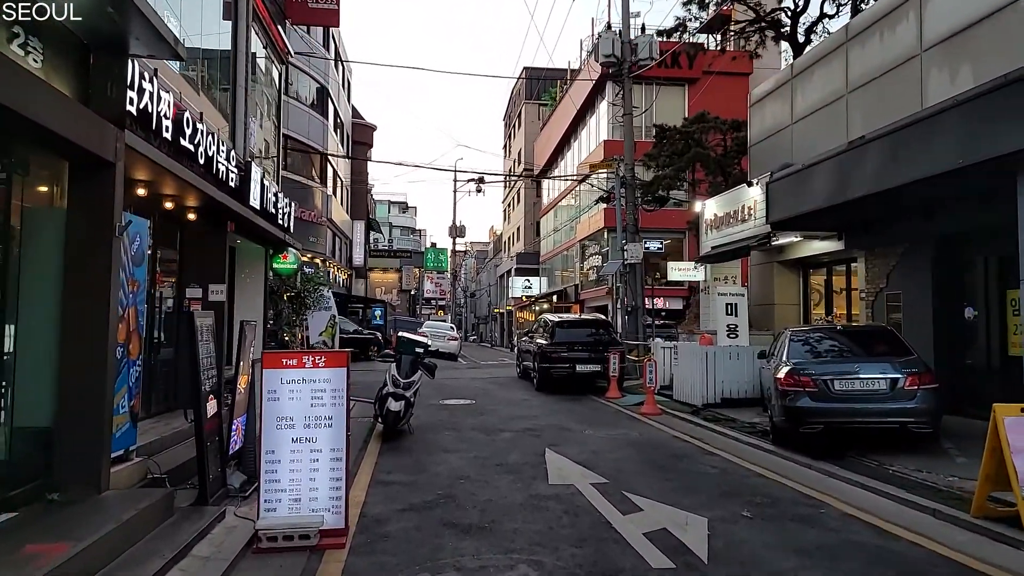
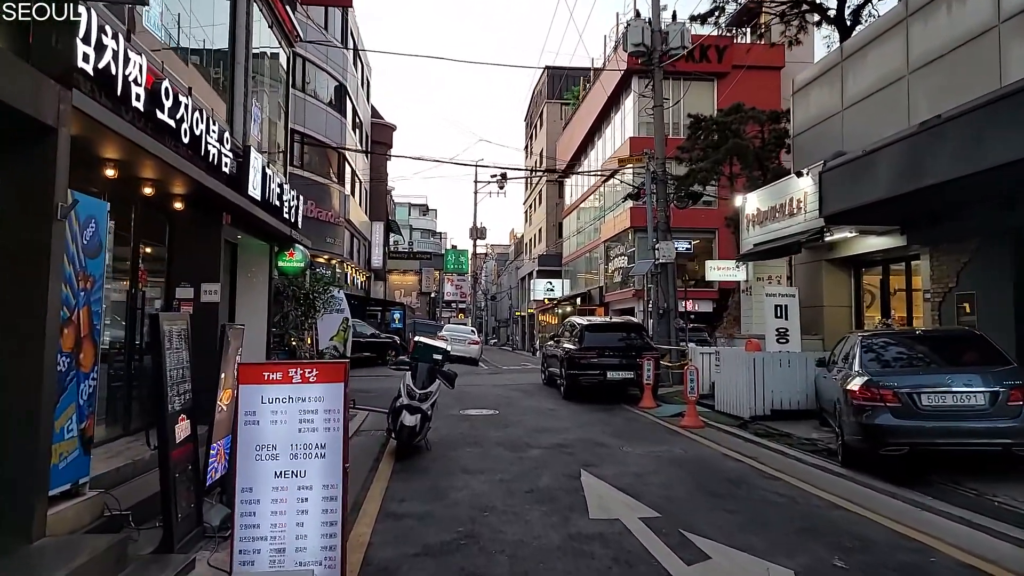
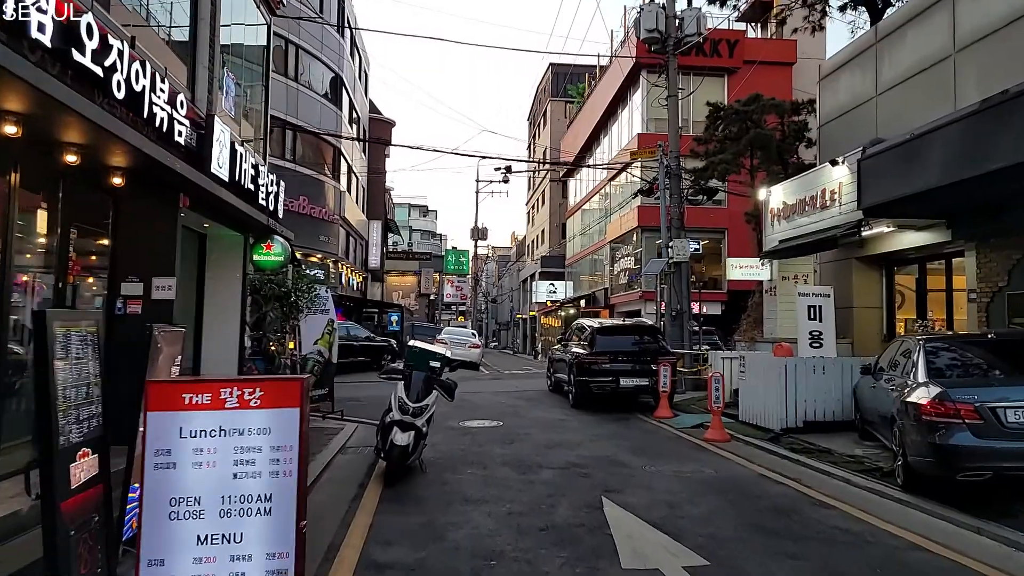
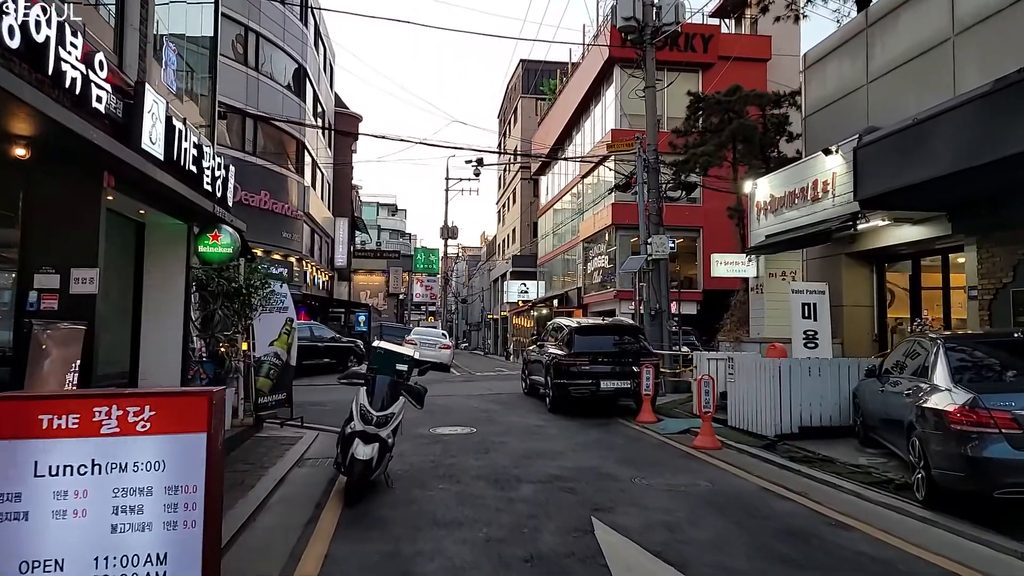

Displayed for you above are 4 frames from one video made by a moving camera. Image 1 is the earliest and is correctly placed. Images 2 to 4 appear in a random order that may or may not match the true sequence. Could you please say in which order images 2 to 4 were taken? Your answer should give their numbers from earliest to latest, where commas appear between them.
2, 3, 4
